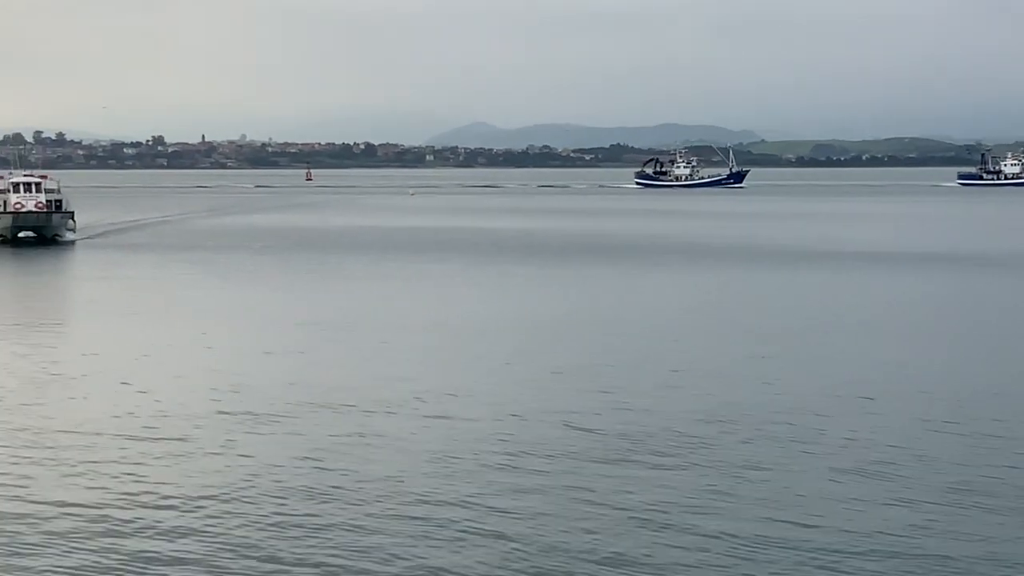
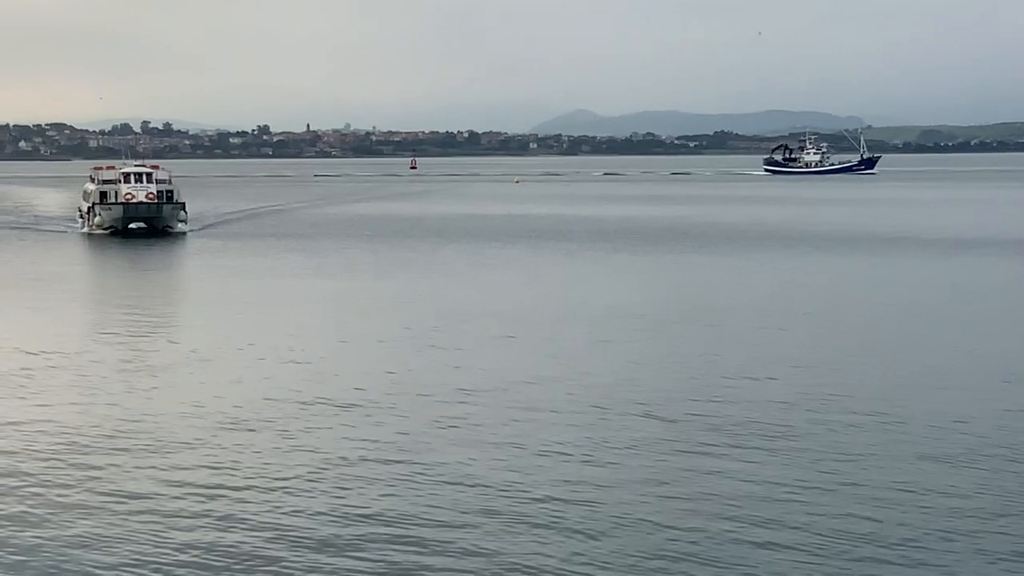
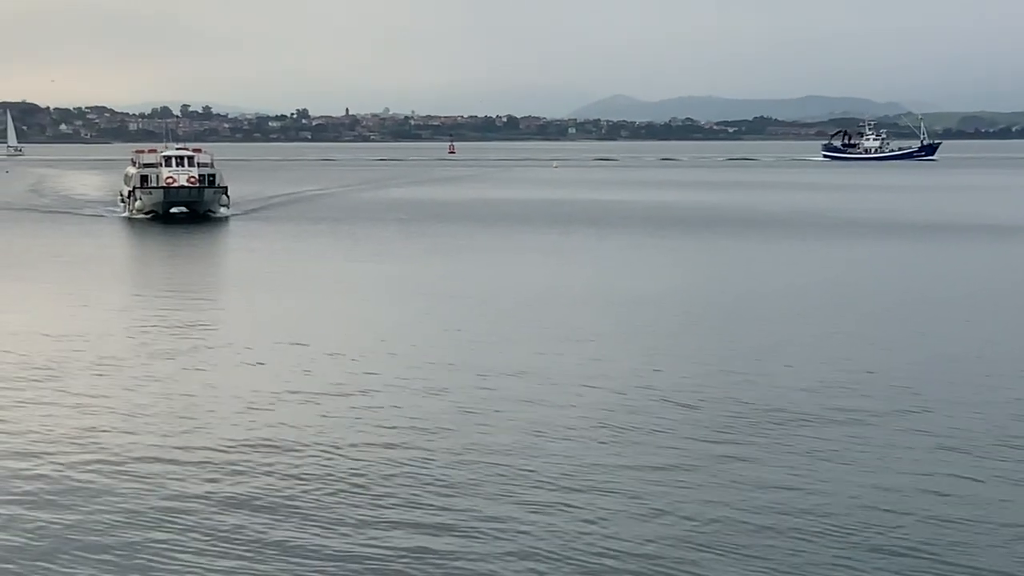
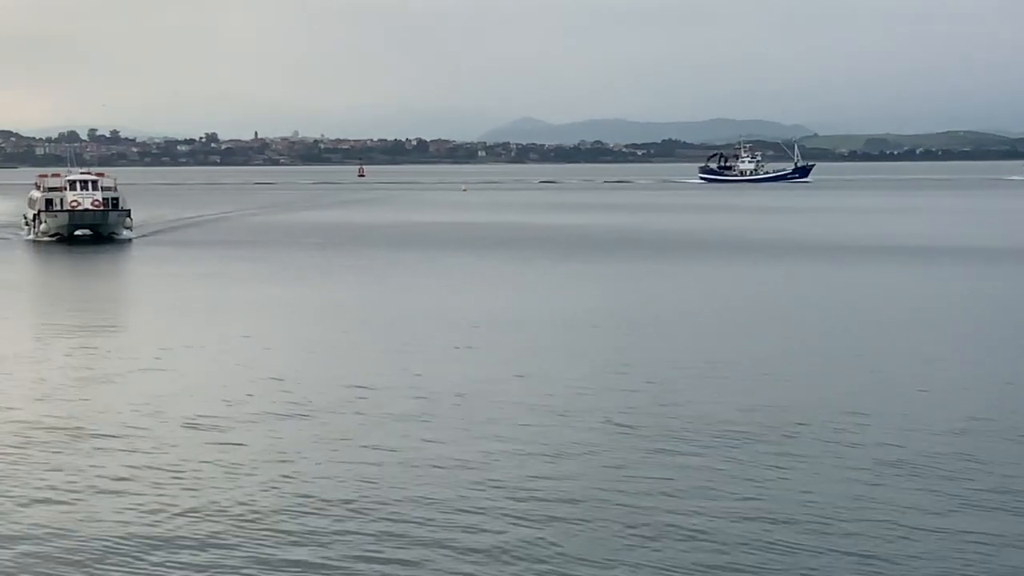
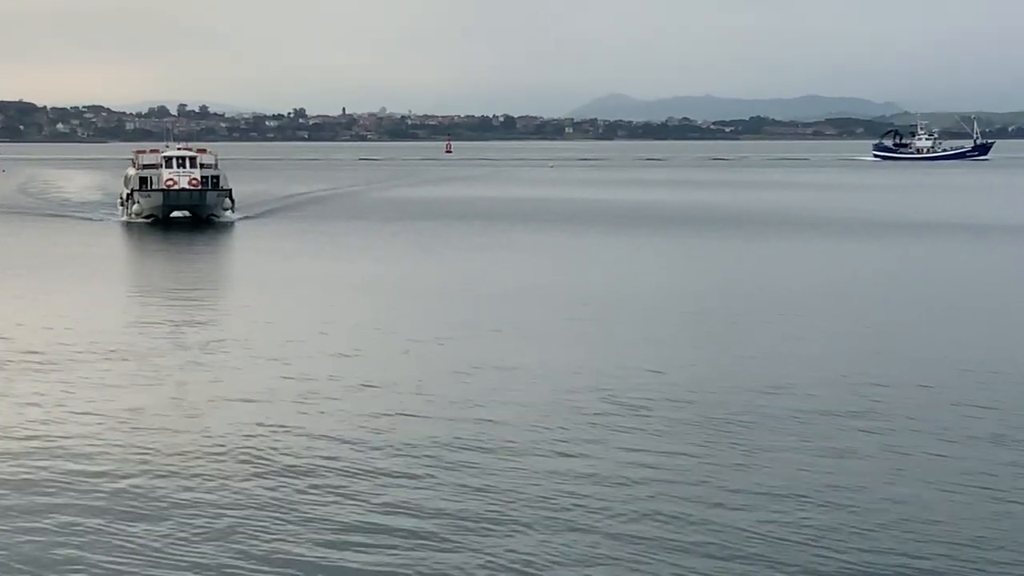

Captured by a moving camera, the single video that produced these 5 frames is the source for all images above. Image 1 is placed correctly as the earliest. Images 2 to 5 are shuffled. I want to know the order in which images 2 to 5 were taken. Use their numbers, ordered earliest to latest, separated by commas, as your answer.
4, 2, 3, 5
